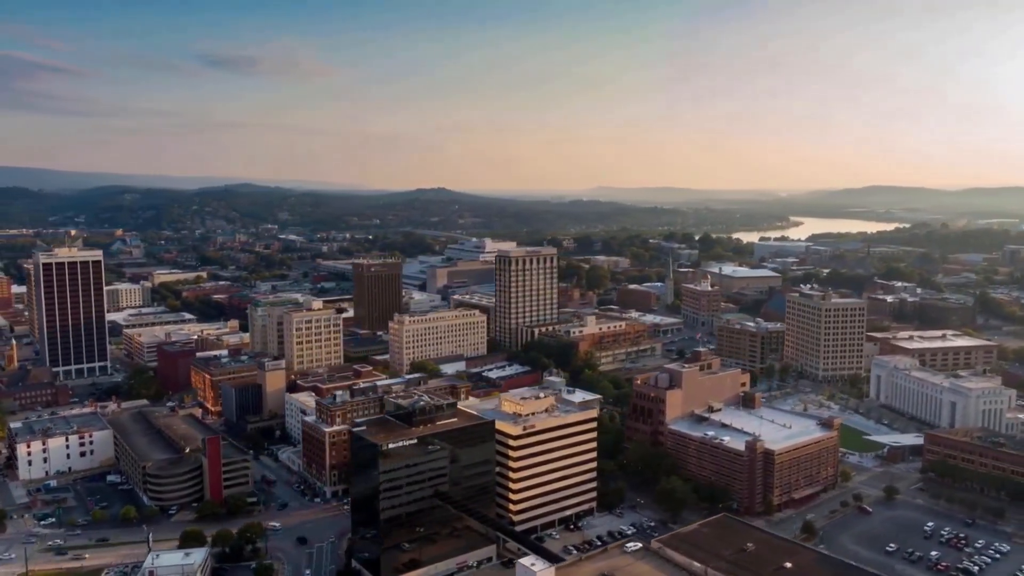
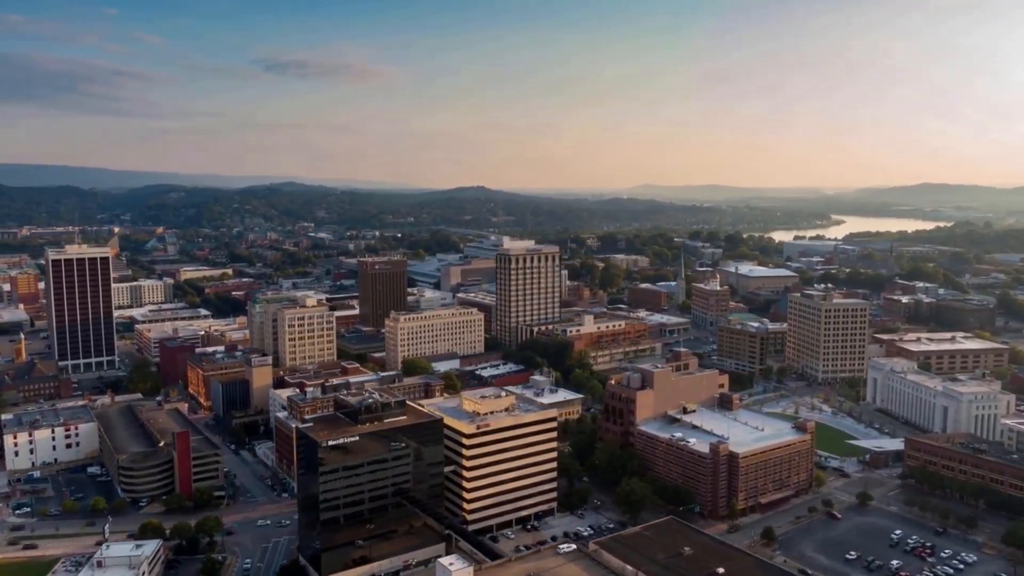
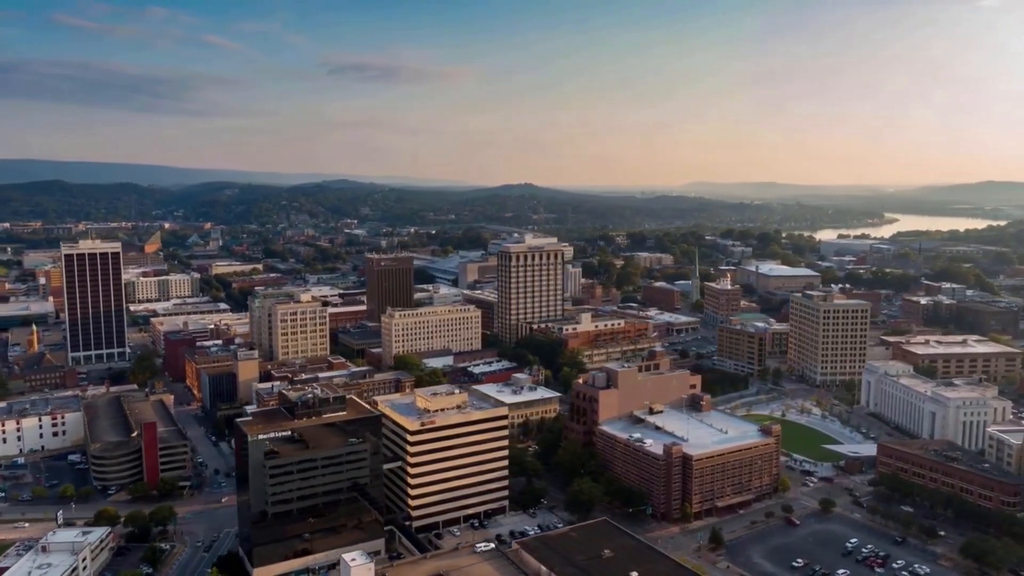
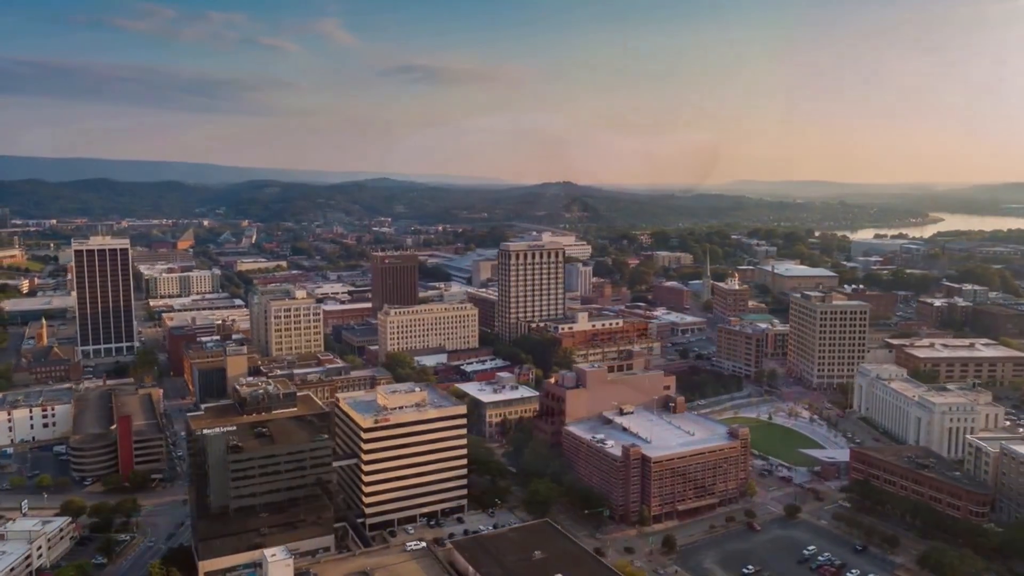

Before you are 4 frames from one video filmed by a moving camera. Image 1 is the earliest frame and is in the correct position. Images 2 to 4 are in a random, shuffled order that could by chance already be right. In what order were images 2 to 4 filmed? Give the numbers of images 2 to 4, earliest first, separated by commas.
2, 3, 4
